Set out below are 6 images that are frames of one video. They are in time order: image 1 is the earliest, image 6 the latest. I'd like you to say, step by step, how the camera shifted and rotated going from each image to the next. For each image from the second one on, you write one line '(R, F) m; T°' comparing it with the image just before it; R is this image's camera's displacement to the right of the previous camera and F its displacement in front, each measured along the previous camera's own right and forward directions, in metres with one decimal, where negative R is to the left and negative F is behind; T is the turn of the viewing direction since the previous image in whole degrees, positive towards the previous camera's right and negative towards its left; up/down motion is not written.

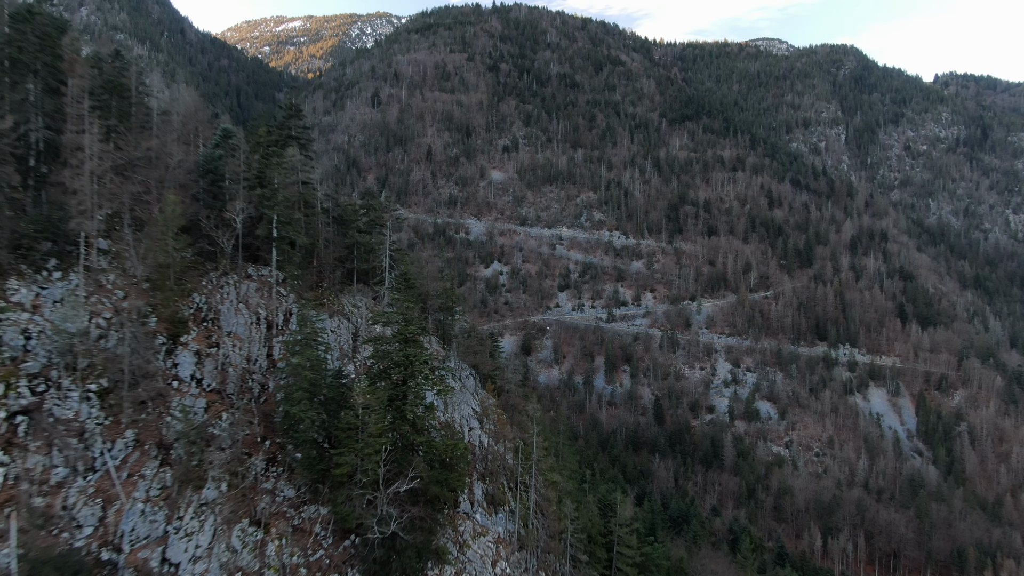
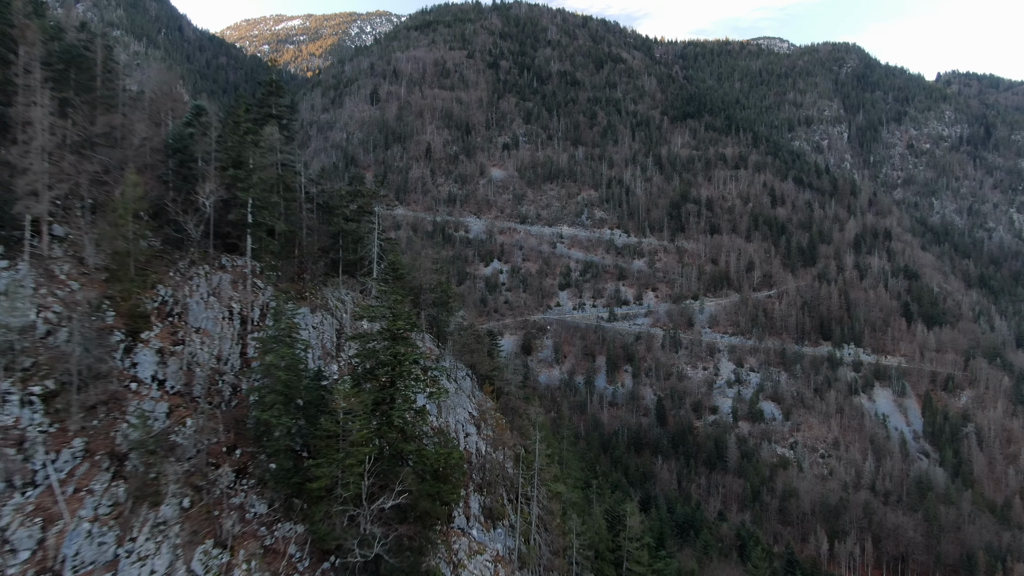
(0.0, +1.3) m; 0°
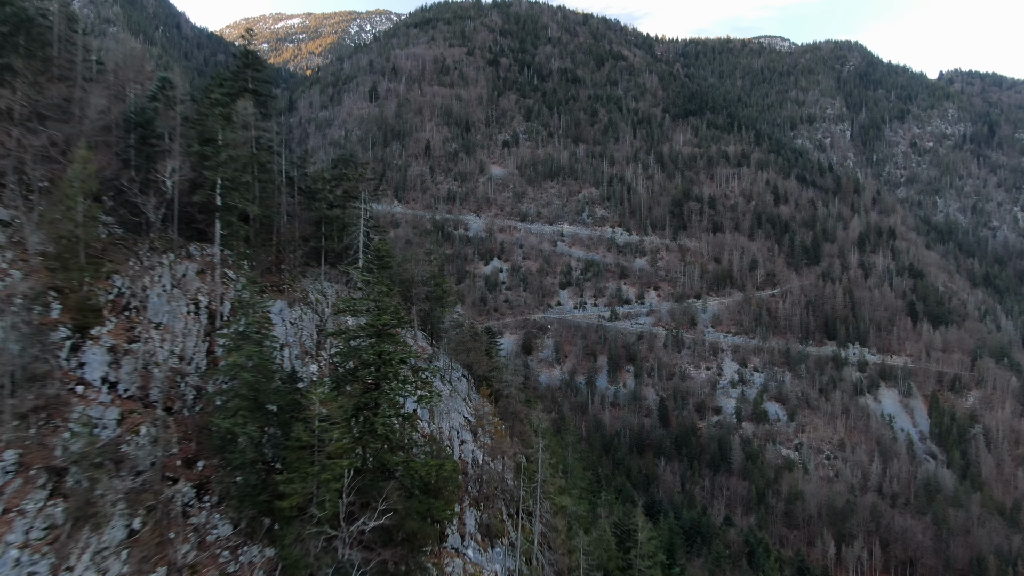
(0.0, +1.3) m; 0°
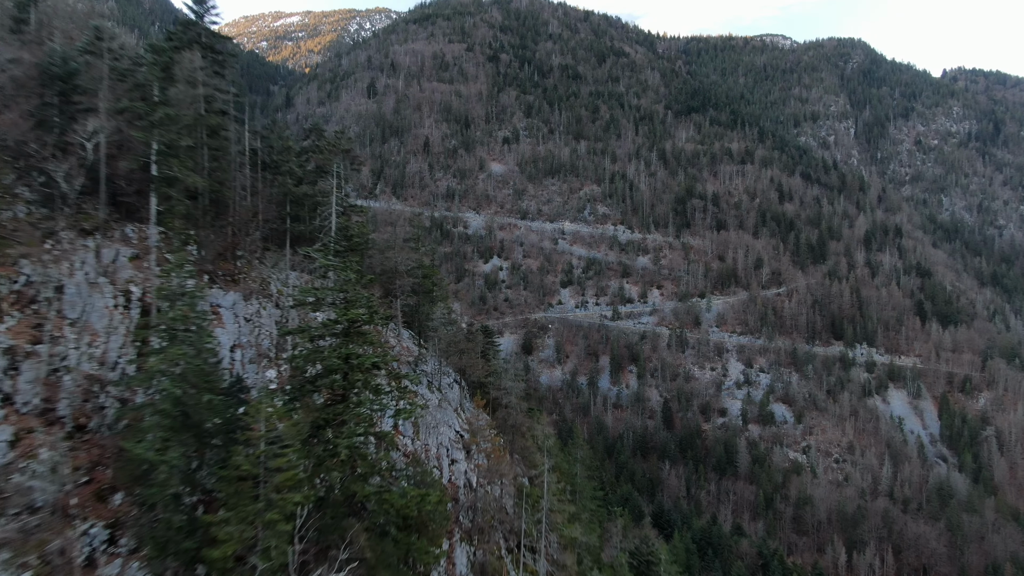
(0.0, +2.0) m; 0°
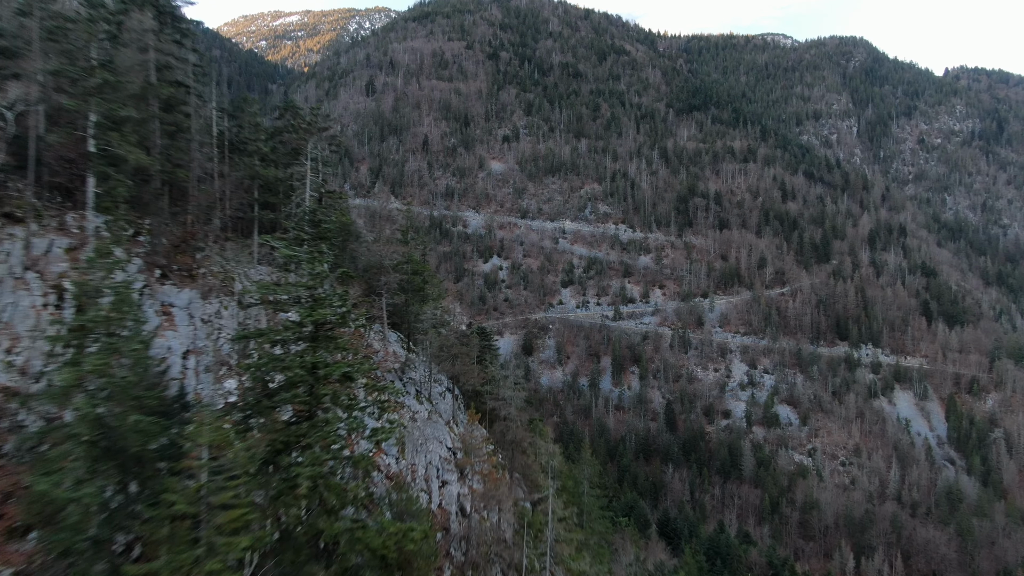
(0.0, +1.3) m; 0°
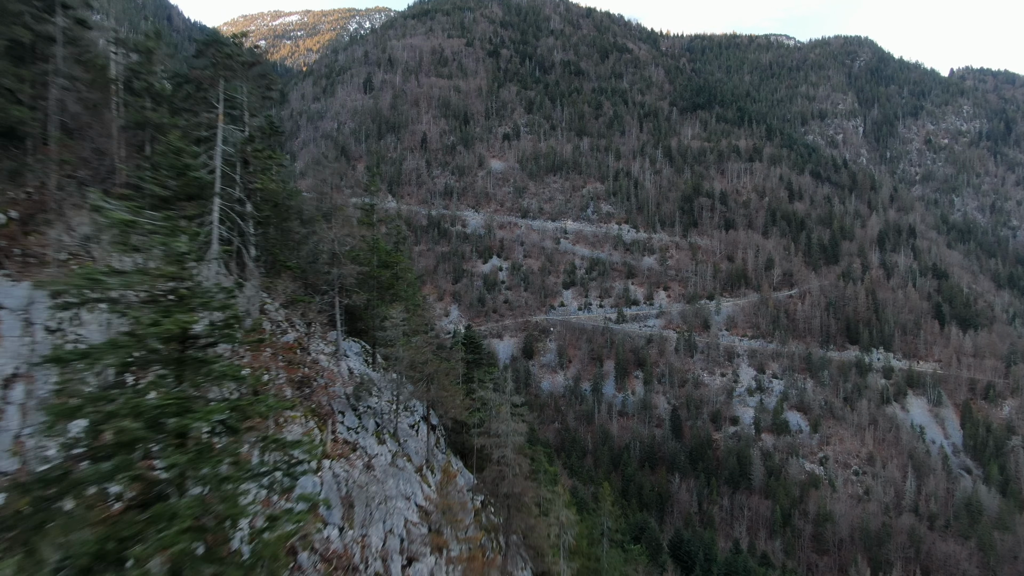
(+0.1, +2.7) m; 0°
